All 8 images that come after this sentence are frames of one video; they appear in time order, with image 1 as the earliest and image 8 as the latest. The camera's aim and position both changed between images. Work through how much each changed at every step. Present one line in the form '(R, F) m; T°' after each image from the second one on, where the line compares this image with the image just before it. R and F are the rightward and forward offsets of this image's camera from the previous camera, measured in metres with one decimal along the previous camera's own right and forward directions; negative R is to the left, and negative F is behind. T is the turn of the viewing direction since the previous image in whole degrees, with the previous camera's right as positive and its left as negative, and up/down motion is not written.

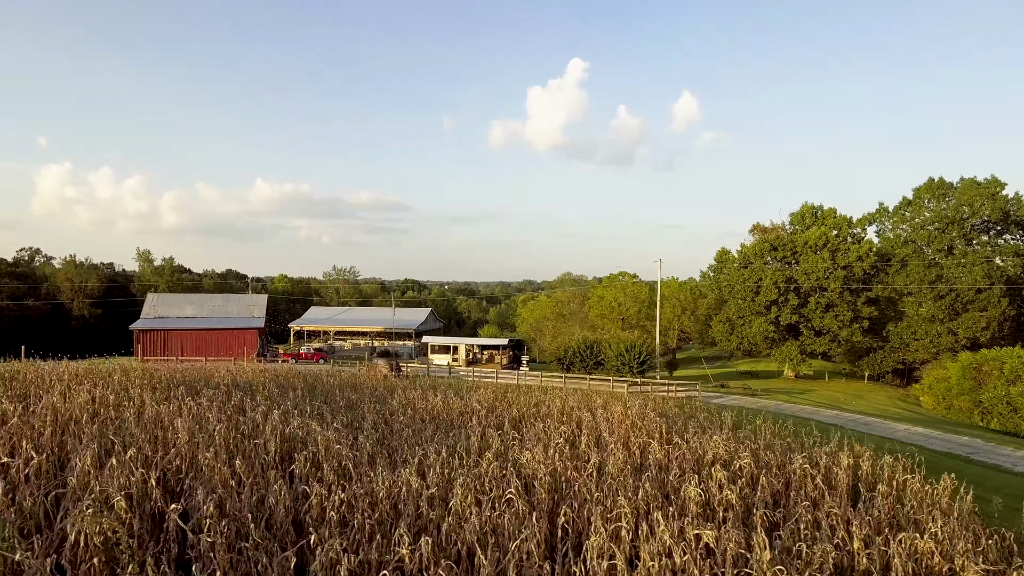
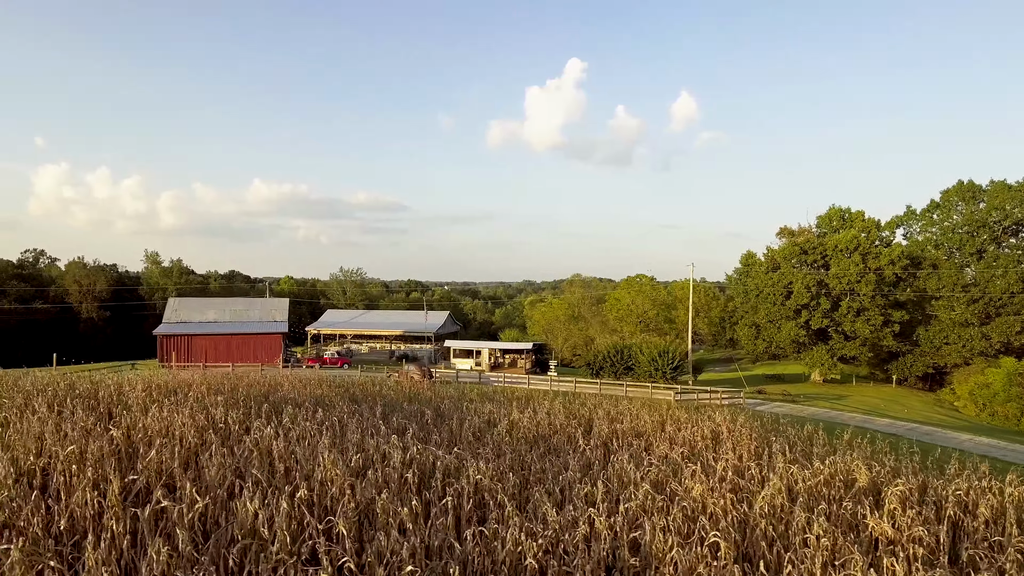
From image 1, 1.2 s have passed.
(-1.7, +0.4) m; 0°
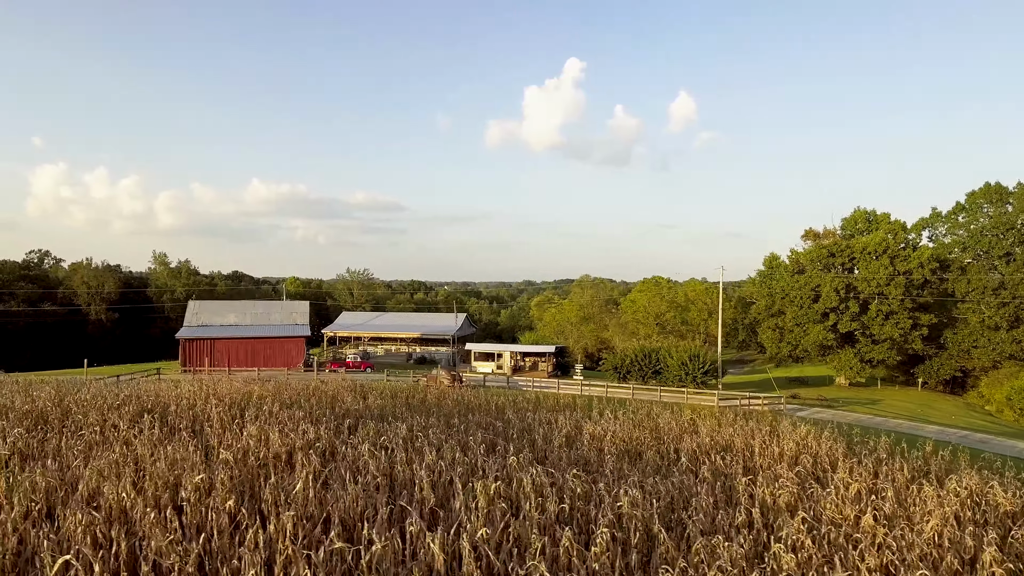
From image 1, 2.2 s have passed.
(-1.5, +0.3) m; 0°
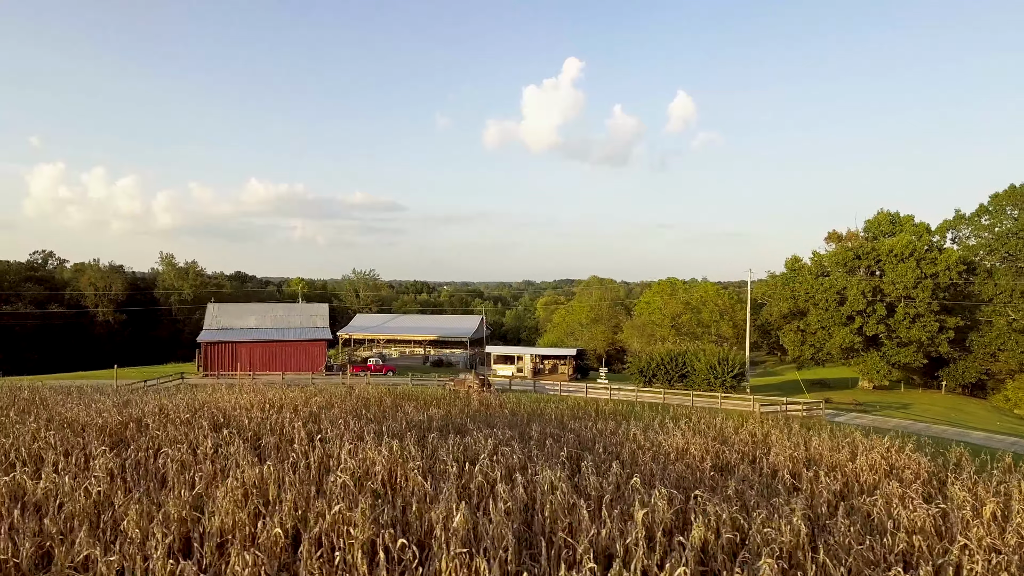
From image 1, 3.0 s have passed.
(-1.5, +0.3) m; 0°
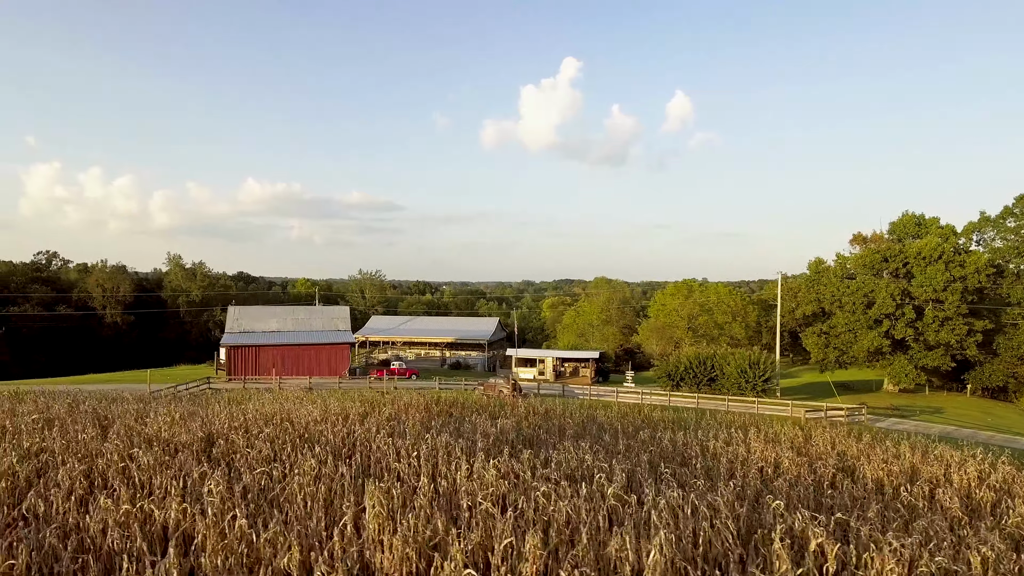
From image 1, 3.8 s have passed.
(-1.6, +0.3) m; 0°
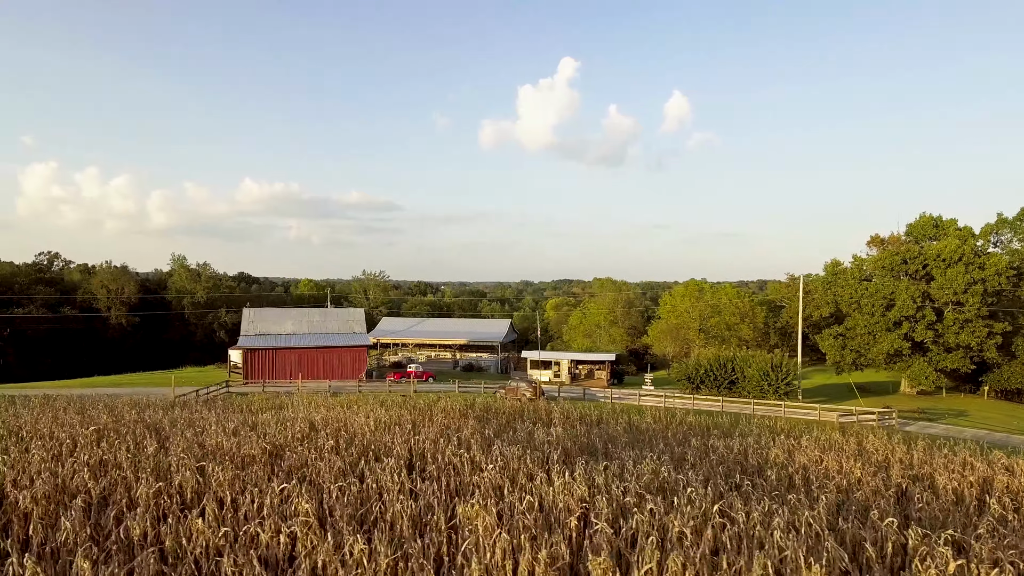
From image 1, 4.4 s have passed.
(-1.2, +0.2) m; 0°
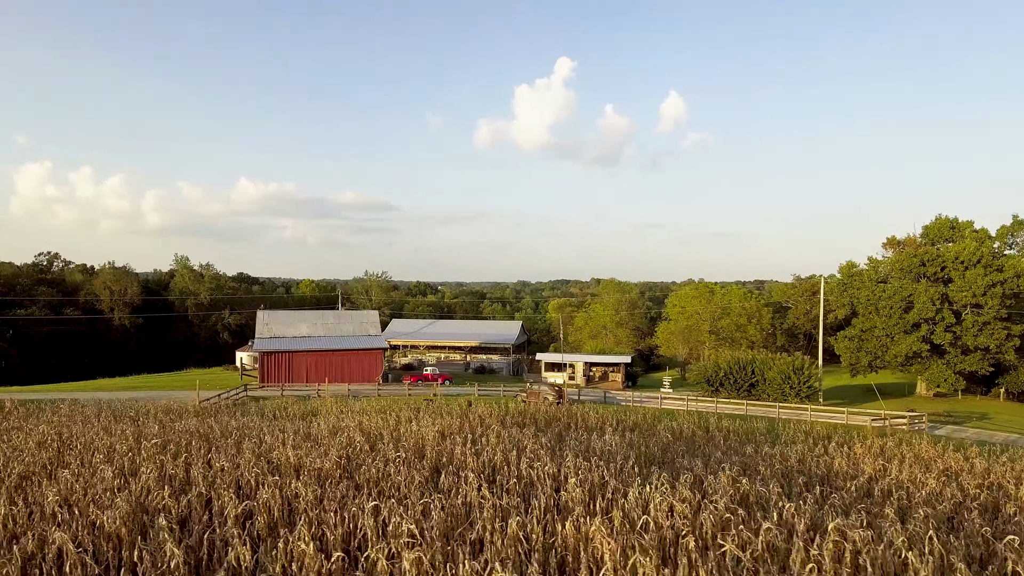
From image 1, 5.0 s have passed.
(-1.2, +0.2) m; 0°
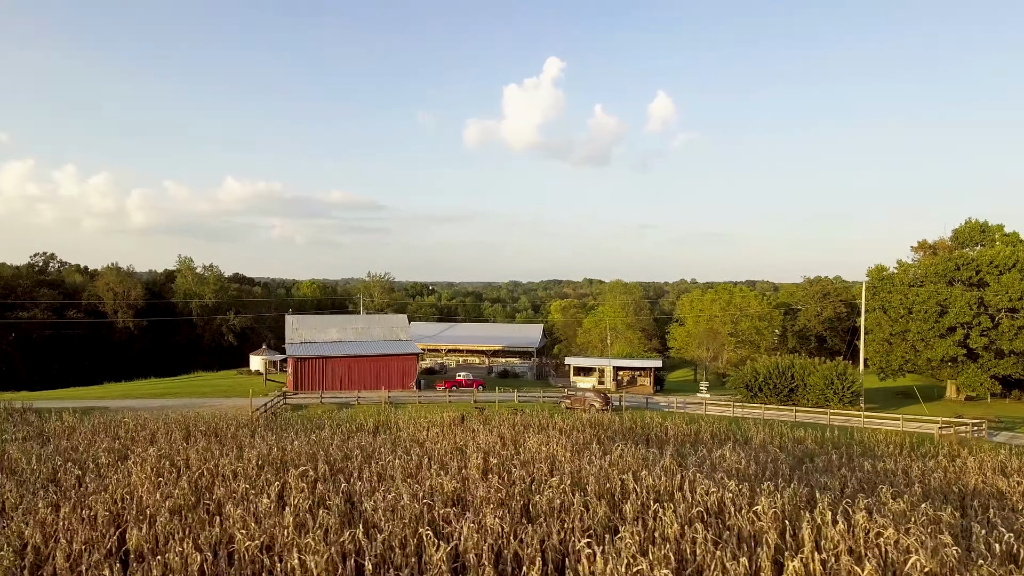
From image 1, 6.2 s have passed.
(-2.5, +0.5) m; +1°
